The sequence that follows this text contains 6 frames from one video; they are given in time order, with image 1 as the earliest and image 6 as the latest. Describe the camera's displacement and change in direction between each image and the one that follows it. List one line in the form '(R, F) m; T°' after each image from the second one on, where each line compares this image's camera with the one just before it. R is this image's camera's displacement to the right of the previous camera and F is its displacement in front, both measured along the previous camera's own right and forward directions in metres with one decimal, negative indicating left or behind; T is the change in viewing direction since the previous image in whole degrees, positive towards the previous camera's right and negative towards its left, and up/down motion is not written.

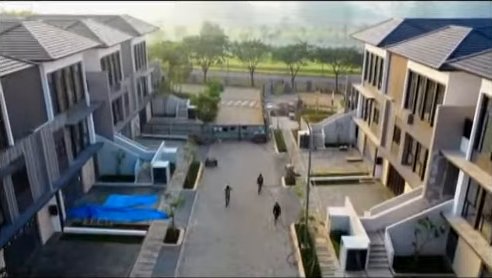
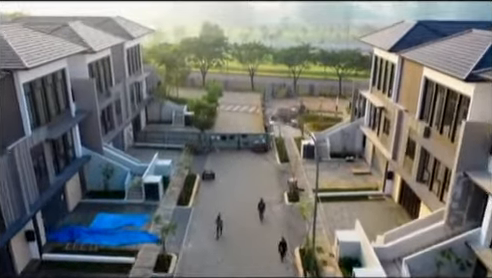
(+0.1, +1.7) m; 0°
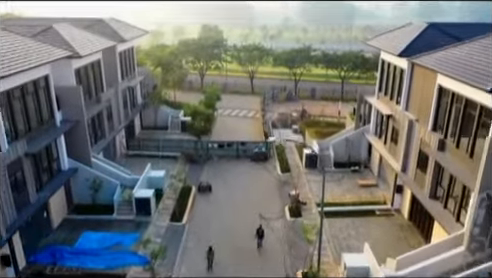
(+0.1, +1.3) m; 0°
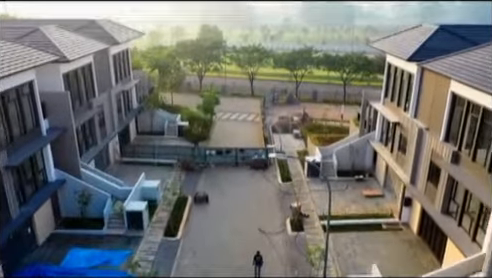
(+0.1, +1.1) m; 0°
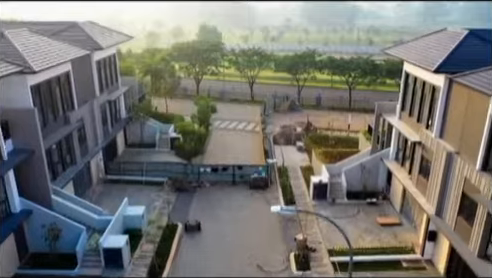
(+0.1, +2.4) m; 0°
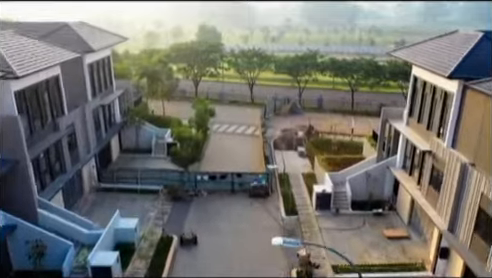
(0.0, +1.0) m; 0°
